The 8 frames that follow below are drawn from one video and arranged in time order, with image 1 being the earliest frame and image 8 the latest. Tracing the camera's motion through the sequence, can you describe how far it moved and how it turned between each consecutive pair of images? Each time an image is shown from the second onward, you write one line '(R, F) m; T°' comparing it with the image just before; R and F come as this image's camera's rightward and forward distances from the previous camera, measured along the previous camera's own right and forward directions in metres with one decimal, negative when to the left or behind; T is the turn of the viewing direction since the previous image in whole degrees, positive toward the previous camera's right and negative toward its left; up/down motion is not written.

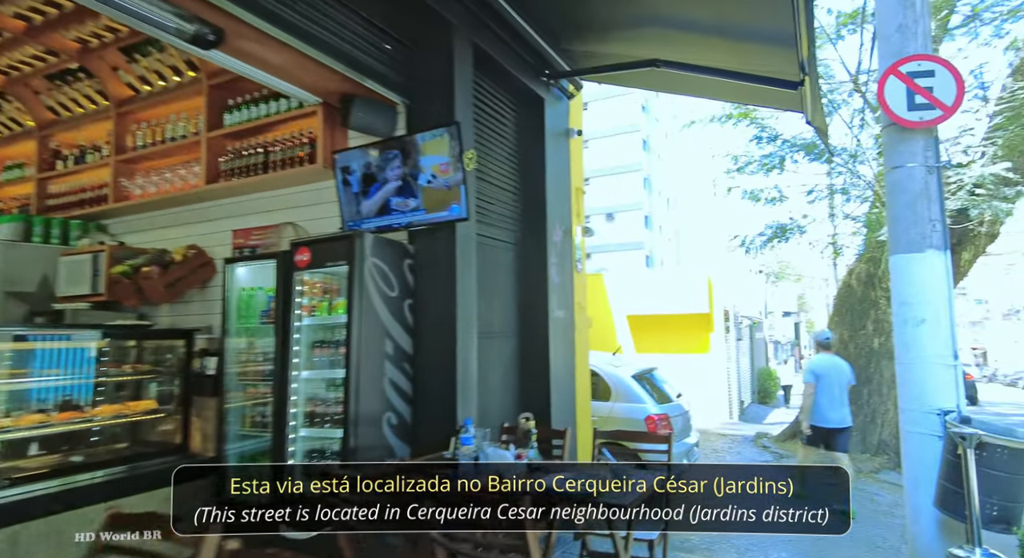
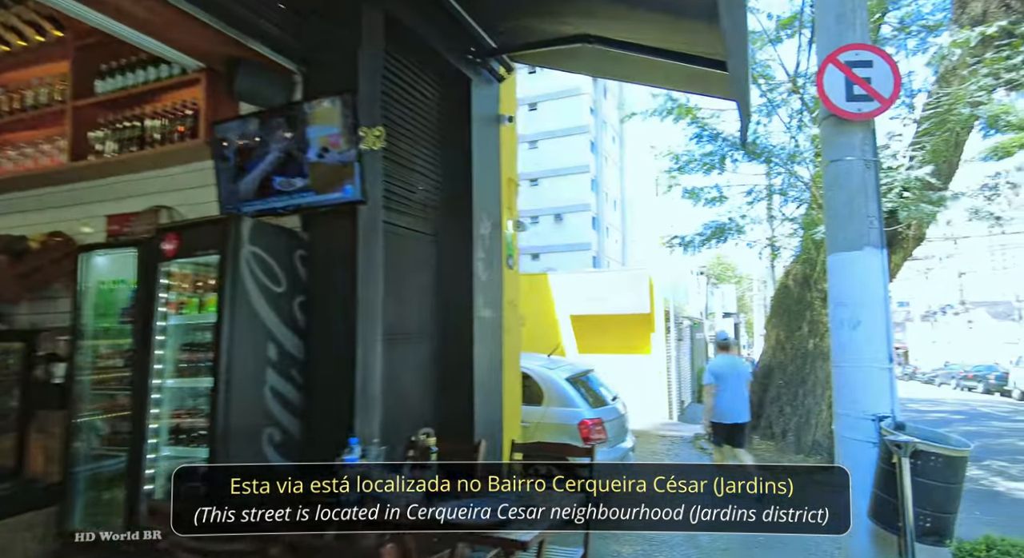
(+0.2, +0.3) m; +5°
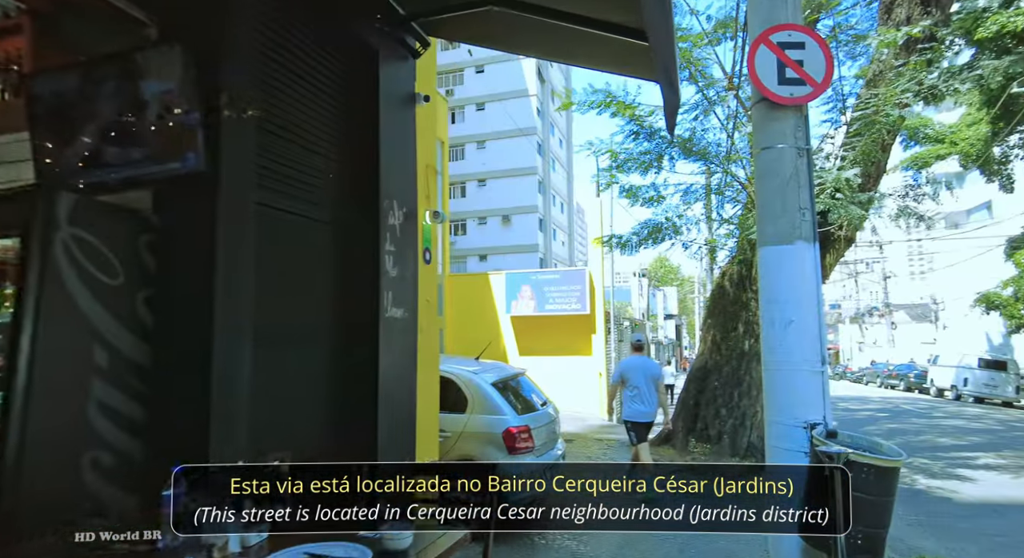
(+0.2, +0.3) m; +5°
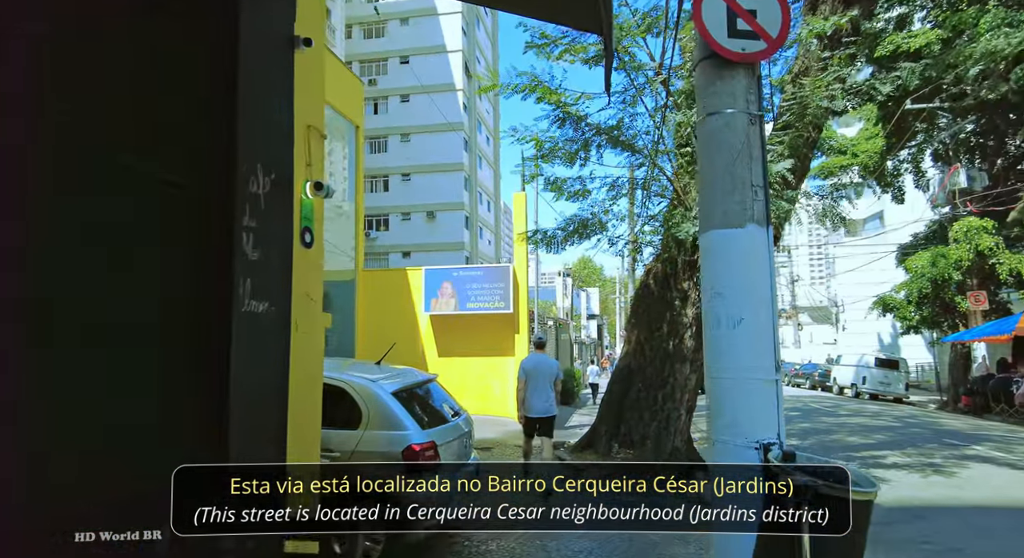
(+0.1, +0.6) m; +7°
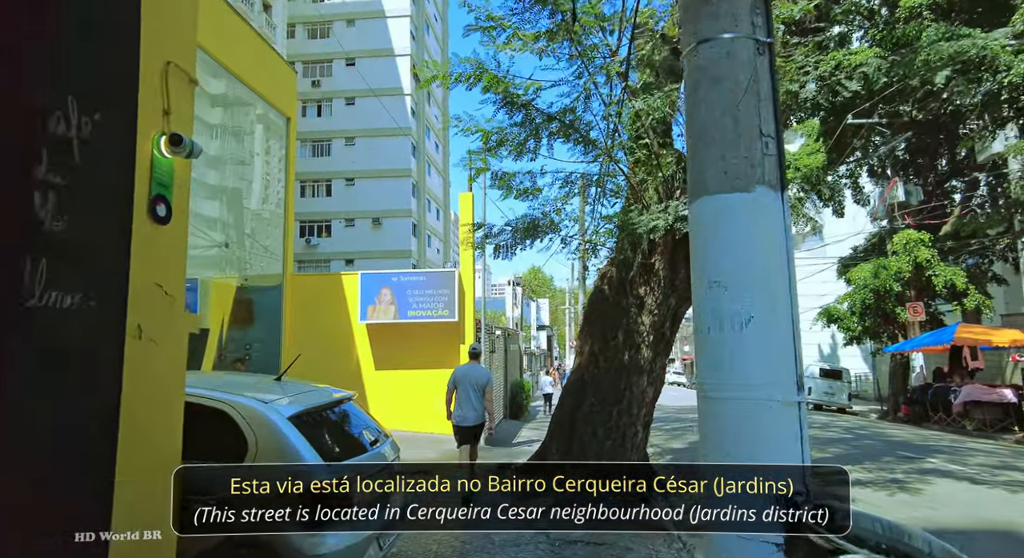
(+0.1, +0.8) m; +5°
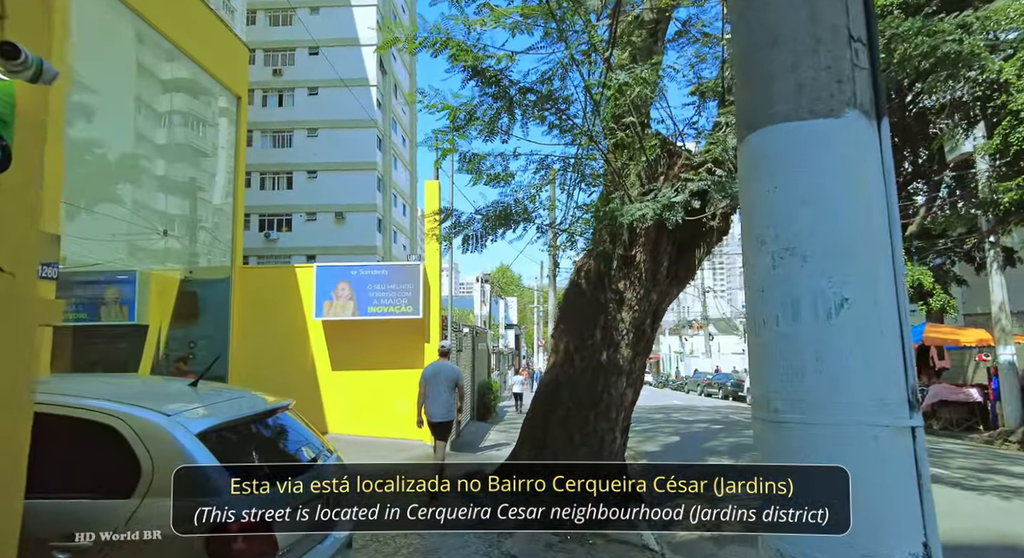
(0.0, +0.6) m; +3°
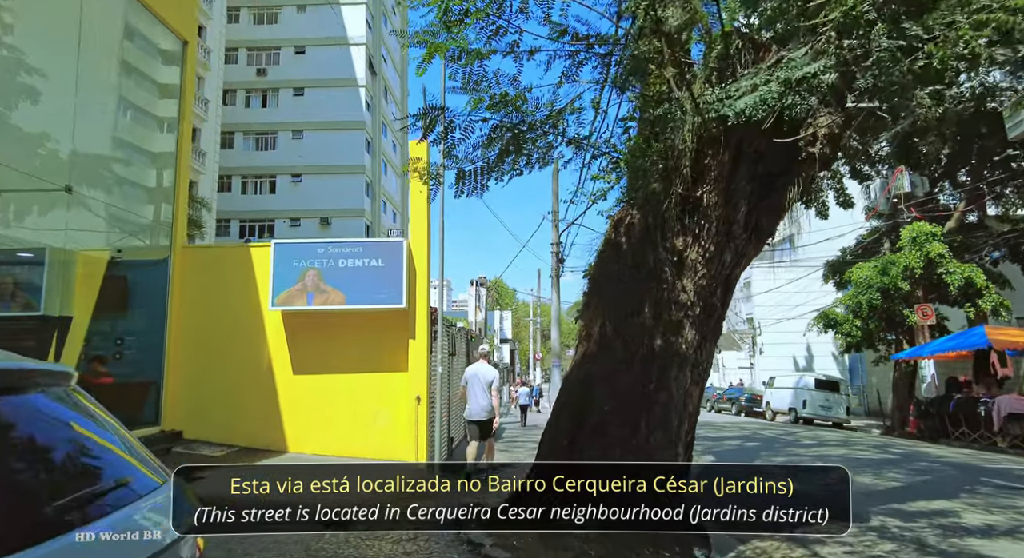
(-0.2, +2.0) m; +1°
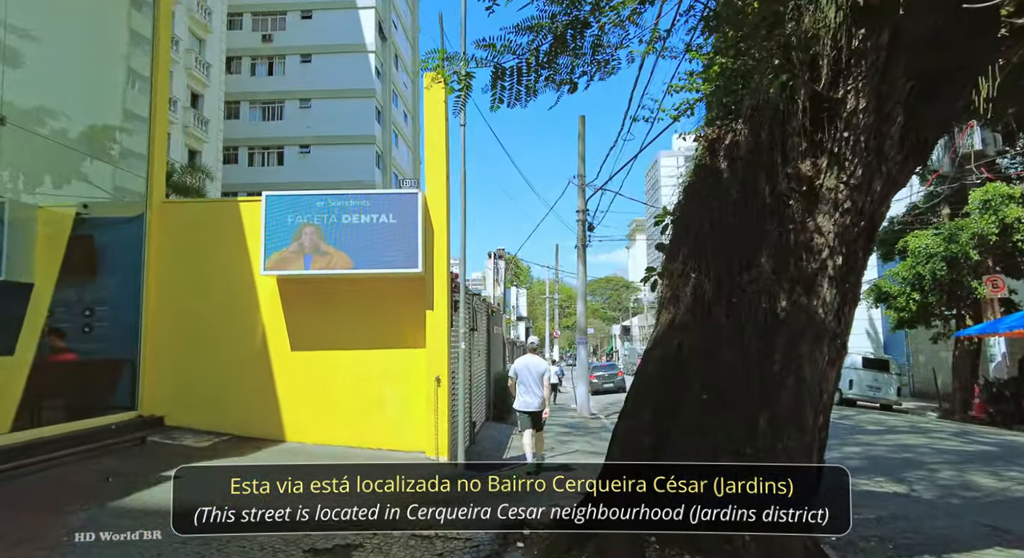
(-0.3, +1.4) m; -1°
